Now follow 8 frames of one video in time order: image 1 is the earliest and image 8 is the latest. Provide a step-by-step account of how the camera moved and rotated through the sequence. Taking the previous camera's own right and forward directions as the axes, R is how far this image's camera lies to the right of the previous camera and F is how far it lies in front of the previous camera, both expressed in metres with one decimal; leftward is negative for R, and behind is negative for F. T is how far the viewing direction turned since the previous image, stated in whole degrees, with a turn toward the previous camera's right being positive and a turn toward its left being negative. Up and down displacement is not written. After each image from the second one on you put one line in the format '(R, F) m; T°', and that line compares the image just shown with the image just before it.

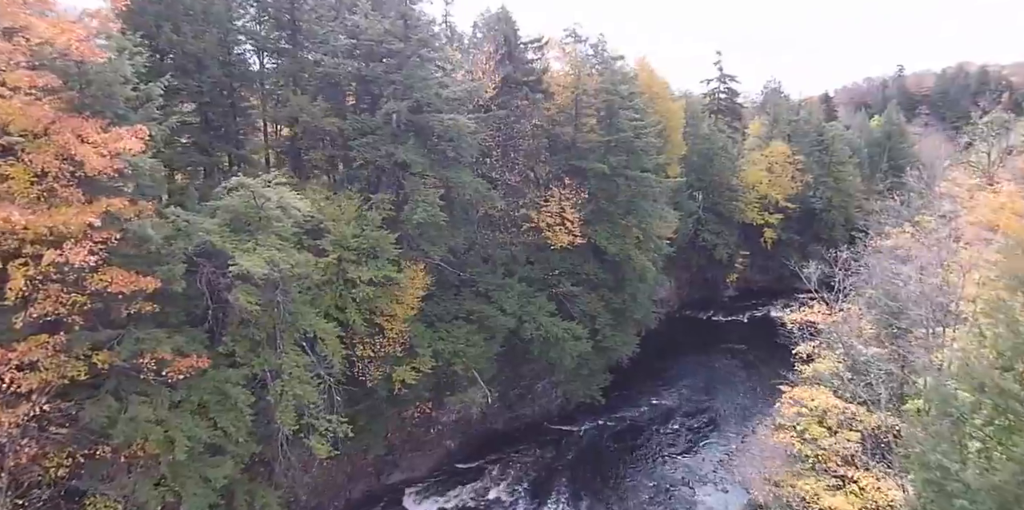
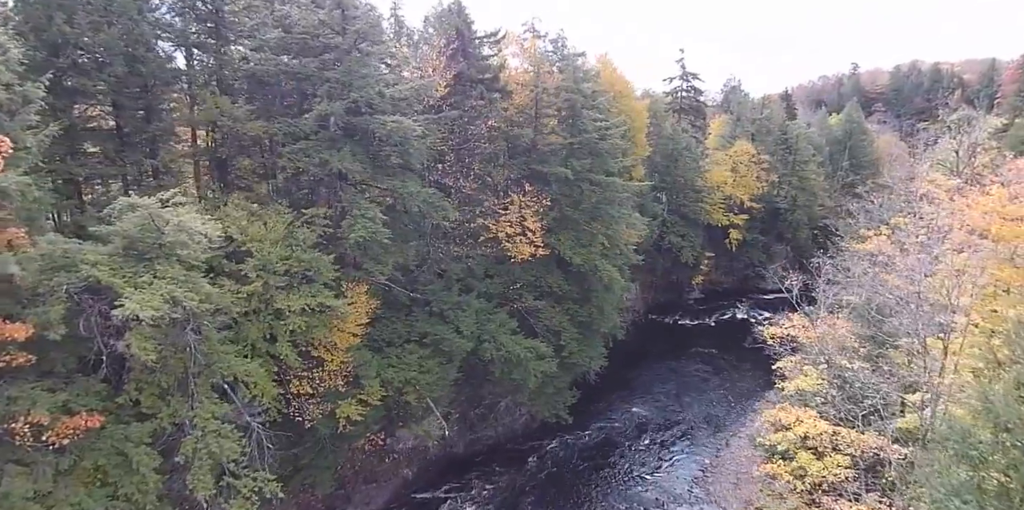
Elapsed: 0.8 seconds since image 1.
(+0.2, +2.1) m; +3°
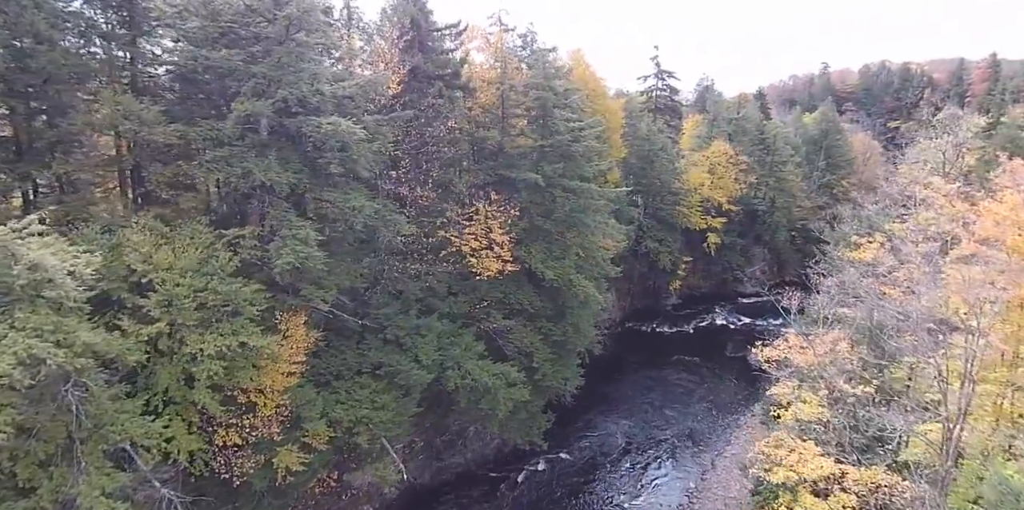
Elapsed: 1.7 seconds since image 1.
(+0.3, +2.3) m; +2°
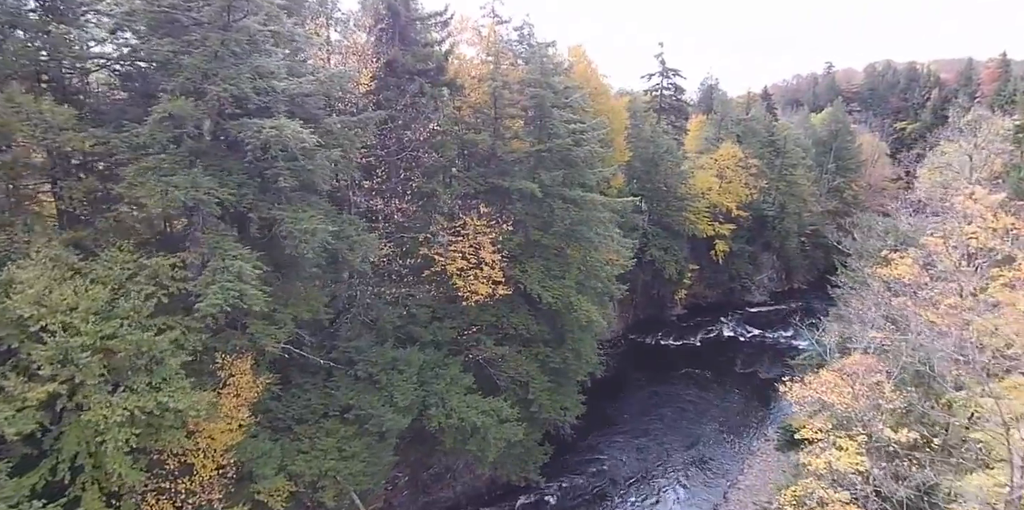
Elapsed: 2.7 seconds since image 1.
(+0.2, +2.5) m; 0°
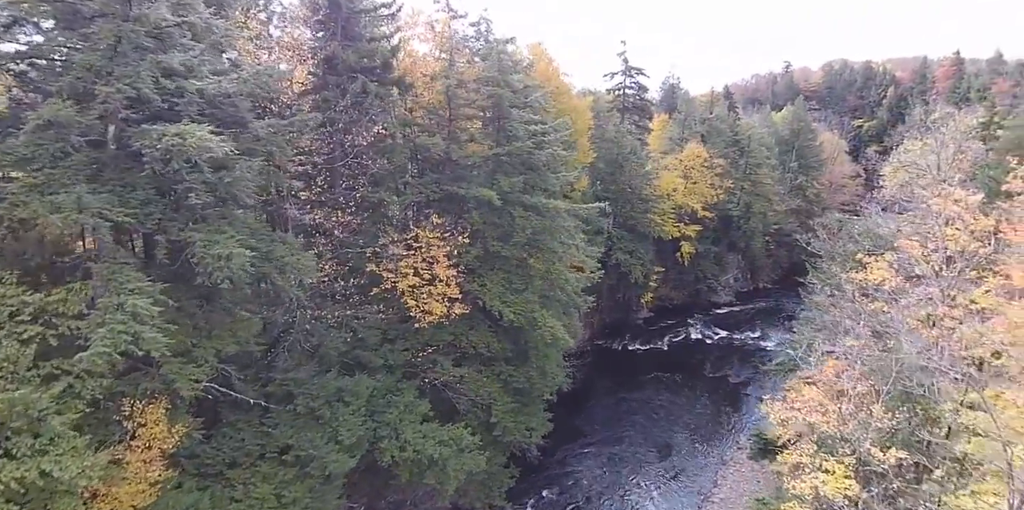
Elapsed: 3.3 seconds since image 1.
(+0.2, +1.5) m; +3°
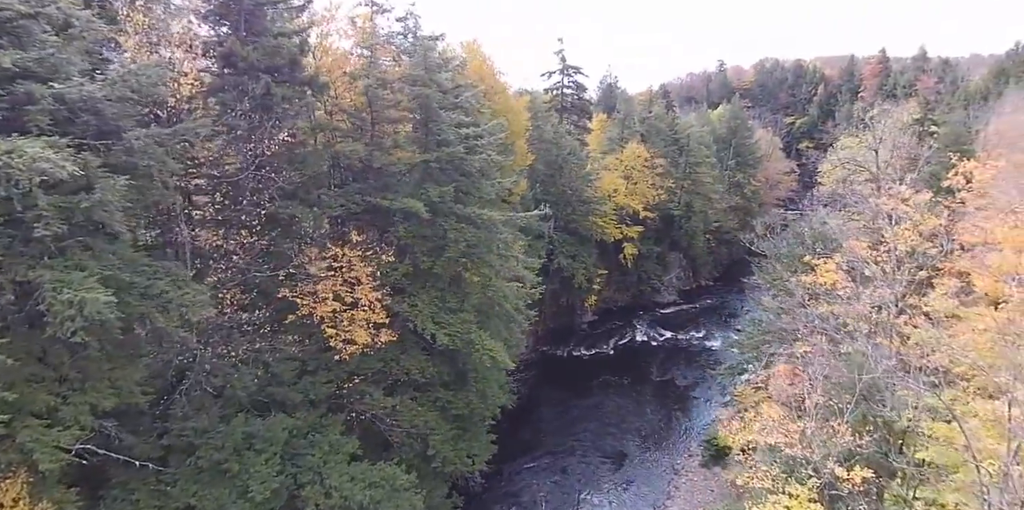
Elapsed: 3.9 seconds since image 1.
(+0.3, +1.5) m; +5°
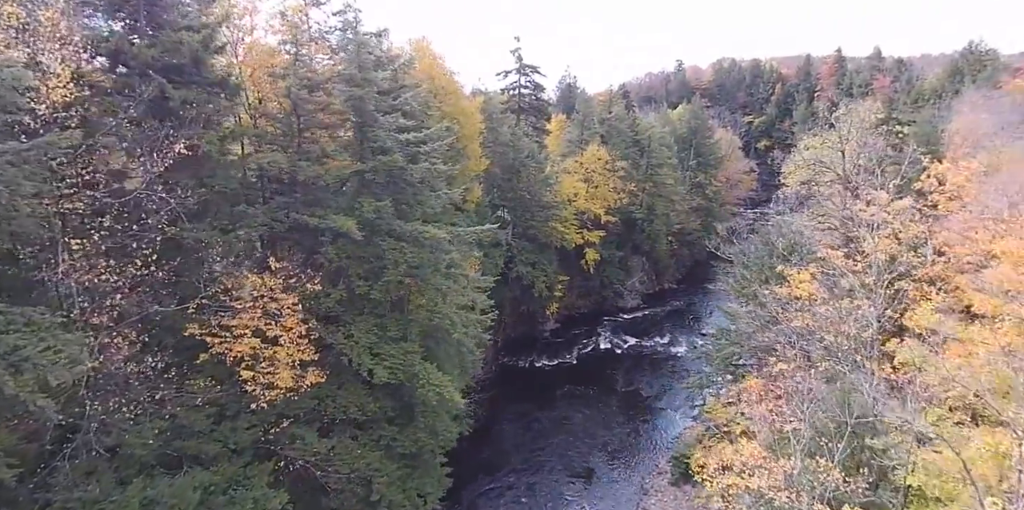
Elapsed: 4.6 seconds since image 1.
(+0.3, +1.7) m; +3°
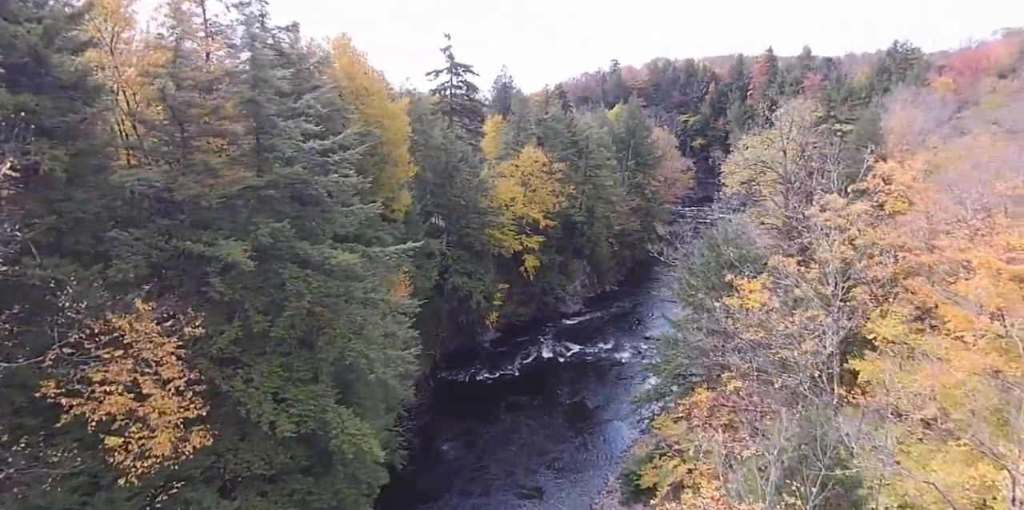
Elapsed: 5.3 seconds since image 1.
(+0.3, +1.6) m; +5°
